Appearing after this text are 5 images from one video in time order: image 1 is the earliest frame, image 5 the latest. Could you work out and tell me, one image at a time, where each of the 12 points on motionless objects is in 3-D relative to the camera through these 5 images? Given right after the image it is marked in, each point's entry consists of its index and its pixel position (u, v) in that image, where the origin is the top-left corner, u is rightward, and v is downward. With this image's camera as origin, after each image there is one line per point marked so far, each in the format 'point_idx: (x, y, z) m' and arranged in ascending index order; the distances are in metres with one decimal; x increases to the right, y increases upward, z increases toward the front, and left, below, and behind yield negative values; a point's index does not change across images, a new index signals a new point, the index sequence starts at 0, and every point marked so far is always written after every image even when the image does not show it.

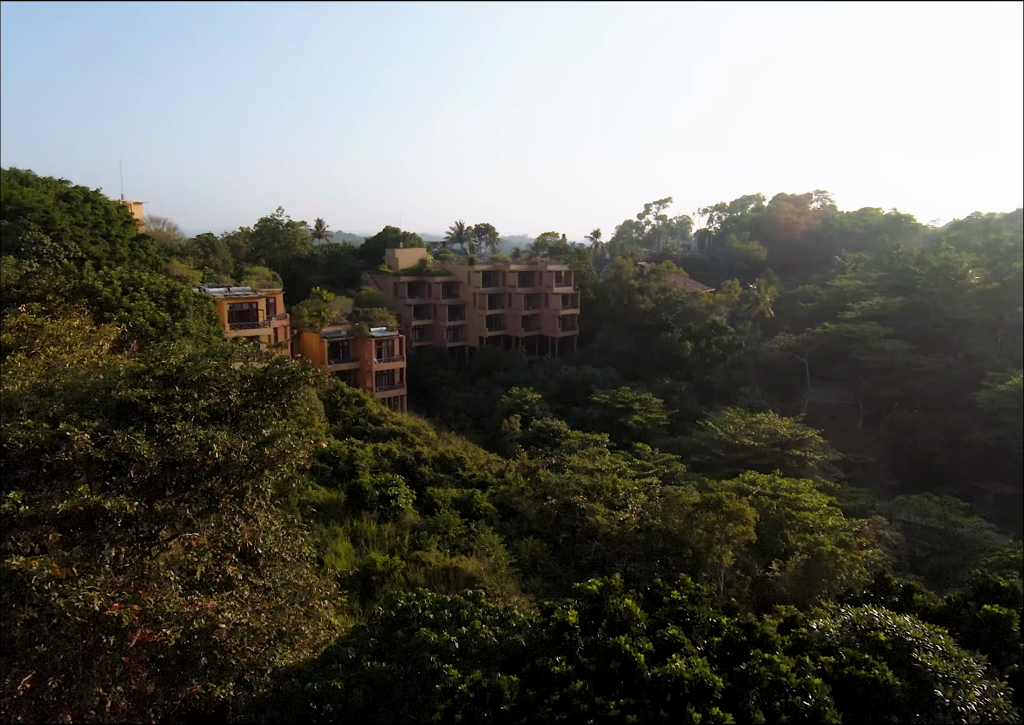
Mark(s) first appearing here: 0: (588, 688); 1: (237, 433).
0: (+0.5, -2.0, +4.1) m
1: (-2.8, -0.7, +6.8) m
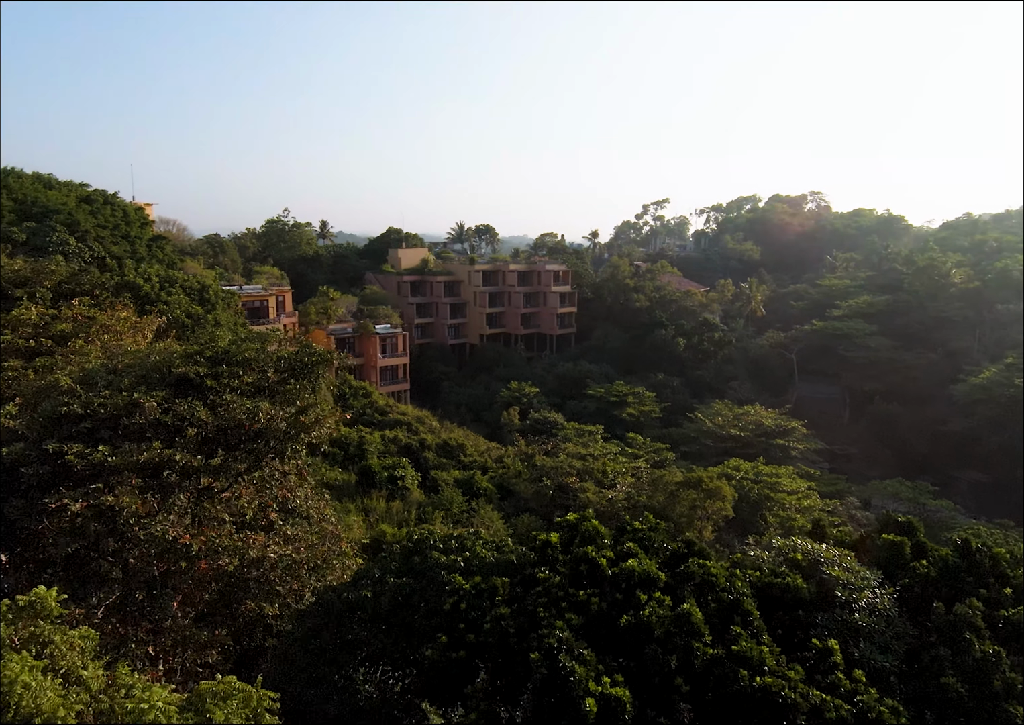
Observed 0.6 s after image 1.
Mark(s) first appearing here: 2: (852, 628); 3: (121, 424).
0: (+0.4, -1.7, +5.3) m
1: (-2.9, -0.5, +8.0) m
2: (+2.7, -2.1, +5.3) m
3: (-4.3, -0.7, +7.2) m
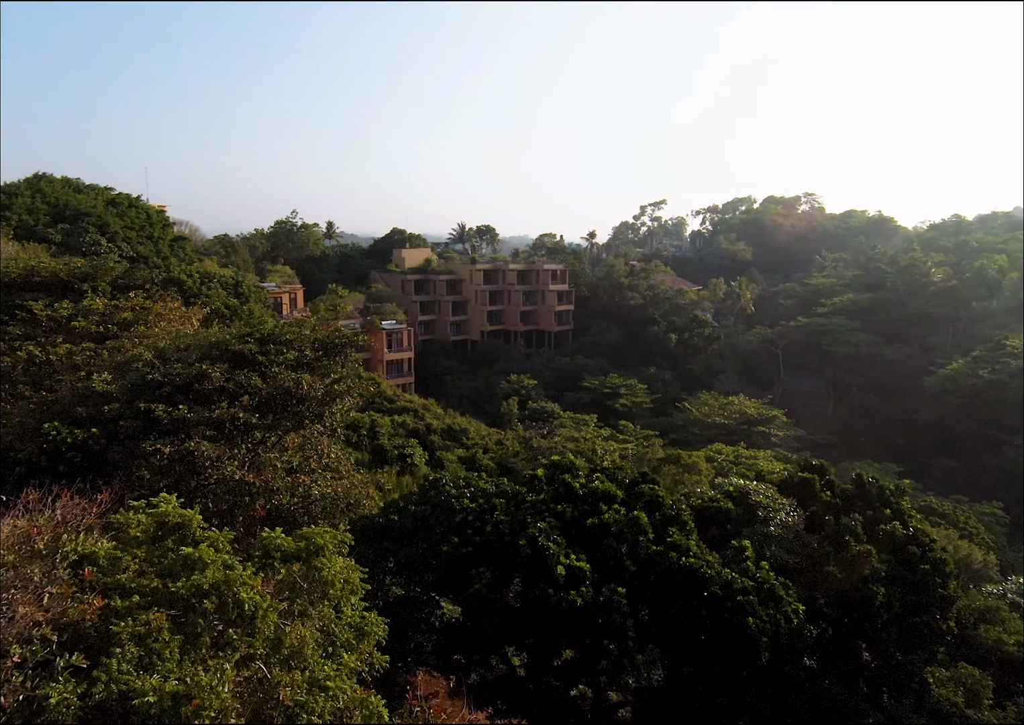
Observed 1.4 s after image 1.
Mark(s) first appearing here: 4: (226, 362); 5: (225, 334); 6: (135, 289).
0: (+0.4, -1.4, +7.0) m
1: (-2.9, -0.2, +9.7) m
2: (+2.7, -1.8, +6.9) m
3: (-4.3, -0.4, +8.9) m
4: (-4.1, 0.0, +9.5) m
5: (-4.5, +0.5, +10.4) m
6: (-7.3, +1.4, +12.8) m
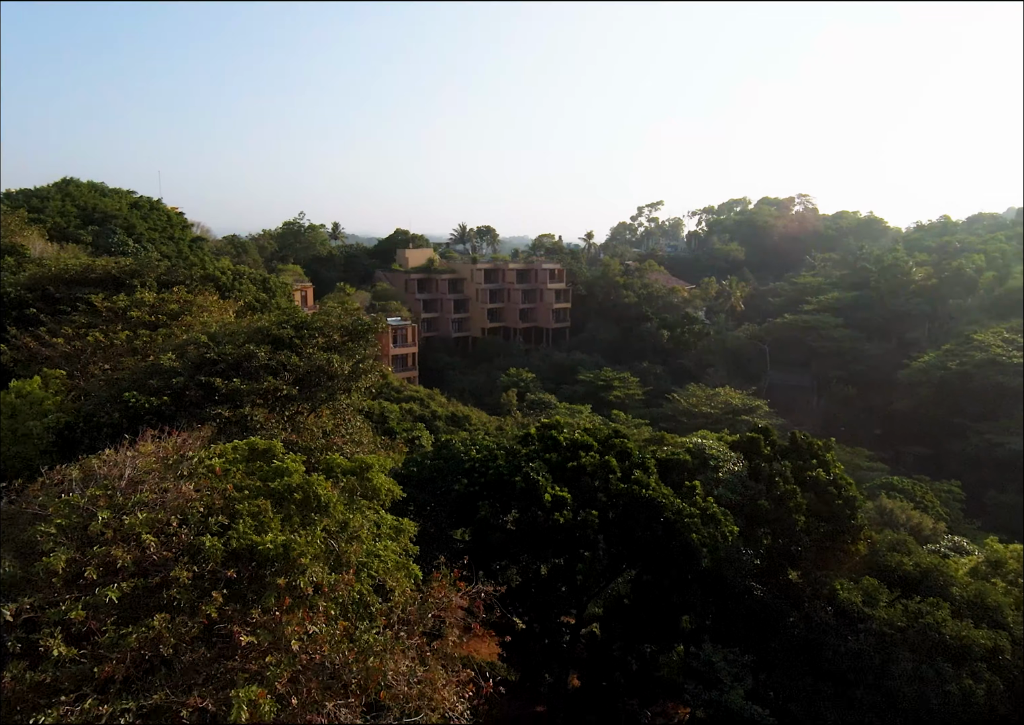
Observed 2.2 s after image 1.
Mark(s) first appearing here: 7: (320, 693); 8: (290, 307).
0: (+0.3, -1.2, +8.7) m
1: (-3.0, +0.1, +11.4) m
2: (+2.7, -1.5, +8.6) m
3: (-4.3, -0.1, +10.6) m
4: (-4.2, +0.3, +11.2) m
5: (-4.6, +0.8, +12.1) m
6: (-7.3, +1.7, +14.4) m
7: (-1.3, -2.3, +4.5) m
8: (-4.6, +1.1, +13.8) m
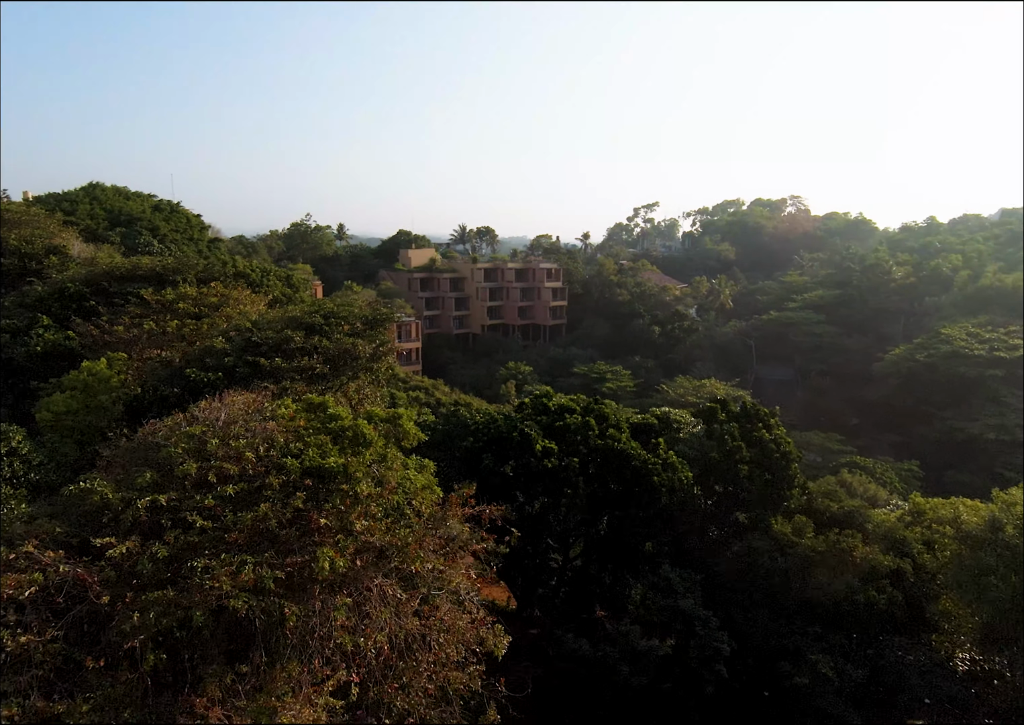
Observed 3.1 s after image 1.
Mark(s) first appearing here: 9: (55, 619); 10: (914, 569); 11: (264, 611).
0: (+0.3, -0.8, +10.5) m
1: (-3.0, +0.4, +13.3) m
2: (+2.6, -1.2, +10.5) m
3: (-4.4, +0.2, +12.4) m
4: (-4.2, +0.6, +13.1) m
5: (-4.6, +1.1, +14.0) m
6: (-7.3, +2.0, +16.3) m
7: (-1.4, -2.0, +6.4) m
8: (-4.7, +1.5, +15.6) m
9: (-3.7, -2.1, +5.4) m
10: (+5.8, -3.0, +9.4) m
11: (-2.1, -2.1, +5.7) m
